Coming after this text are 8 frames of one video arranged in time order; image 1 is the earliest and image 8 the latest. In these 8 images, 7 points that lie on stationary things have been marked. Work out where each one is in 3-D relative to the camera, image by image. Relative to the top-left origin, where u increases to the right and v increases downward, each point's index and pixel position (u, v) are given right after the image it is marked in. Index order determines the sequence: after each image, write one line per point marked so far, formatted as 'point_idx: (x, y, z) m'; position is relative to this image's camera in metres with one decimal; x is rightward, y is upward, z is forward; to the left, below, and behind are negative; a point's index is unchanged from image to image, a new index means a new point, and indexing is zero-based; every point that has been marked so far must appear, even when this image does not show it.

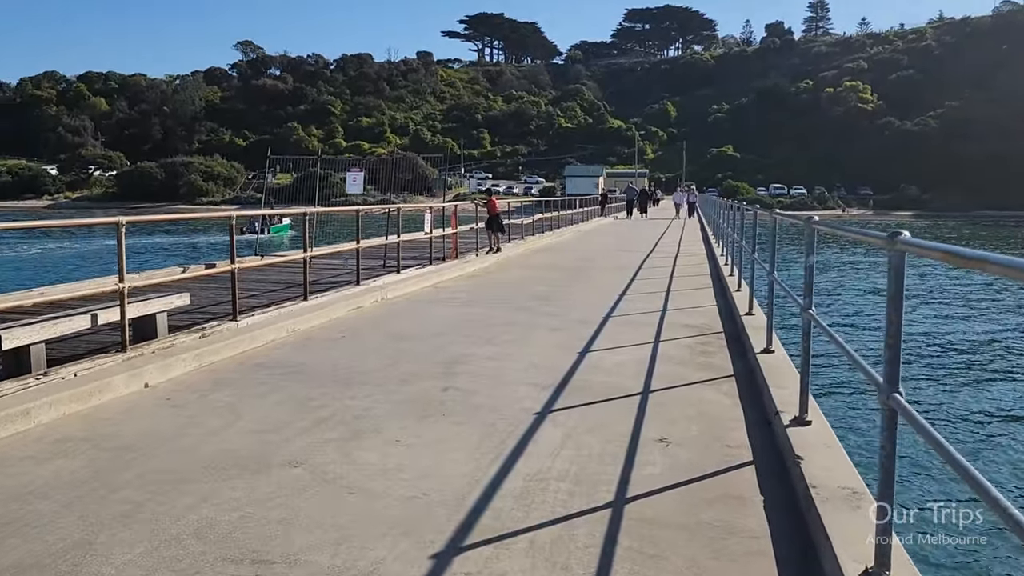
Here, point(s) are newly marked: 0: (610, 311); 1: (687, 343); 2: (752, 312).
0: (+1.2, -0.3, +10.0) m
1: (+1.7, -0.5, +8.0) m
2: (+2.6, -0.3, +9.0) m
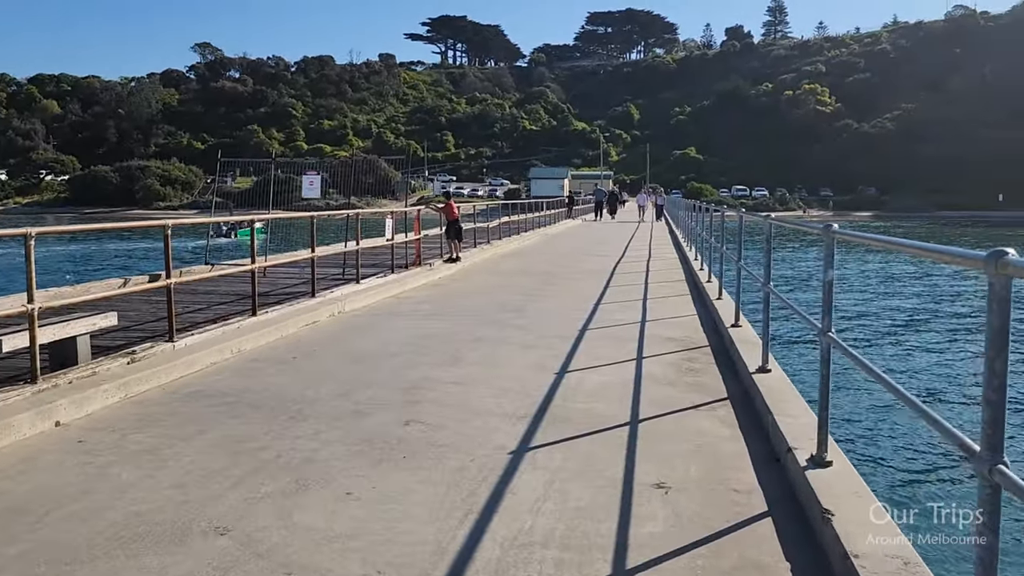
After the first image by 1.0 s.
0: (+0.8, -0.4, +9.3) m
1: (+1.4, -0.6, +7.3) m
2: (+2.3, -0.4, +8.3) m
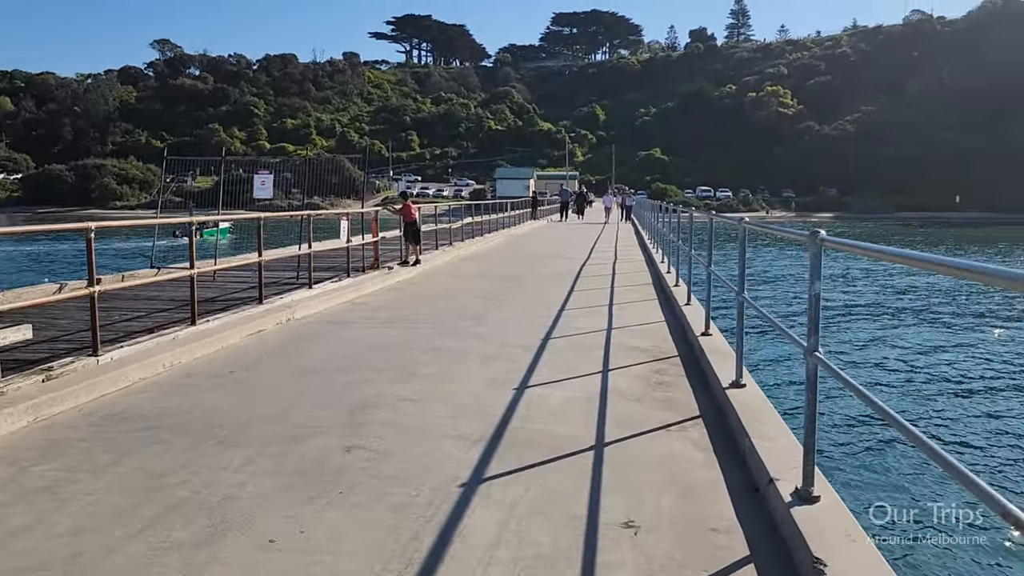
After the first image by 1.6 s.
0: (+0.4, -0.5, +8.8) m
1: (+1.0, -0.7, +6.9) m
2: (+1.9, -0.4, +7.9) m
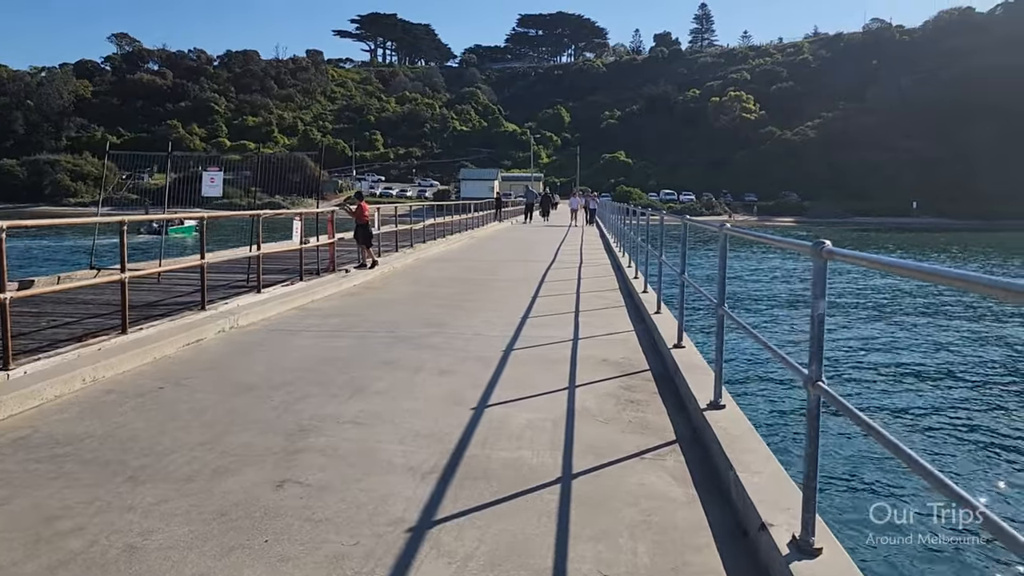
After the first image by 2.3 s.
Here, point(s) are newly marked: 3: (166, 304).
0: (0.0, -0.5, +8.3) m
1: (+0.7, -0.8, +6.3) m
2: (+1.5, -0.5, +7.4) m
3: (-4.5, -0.2, +10.7) m
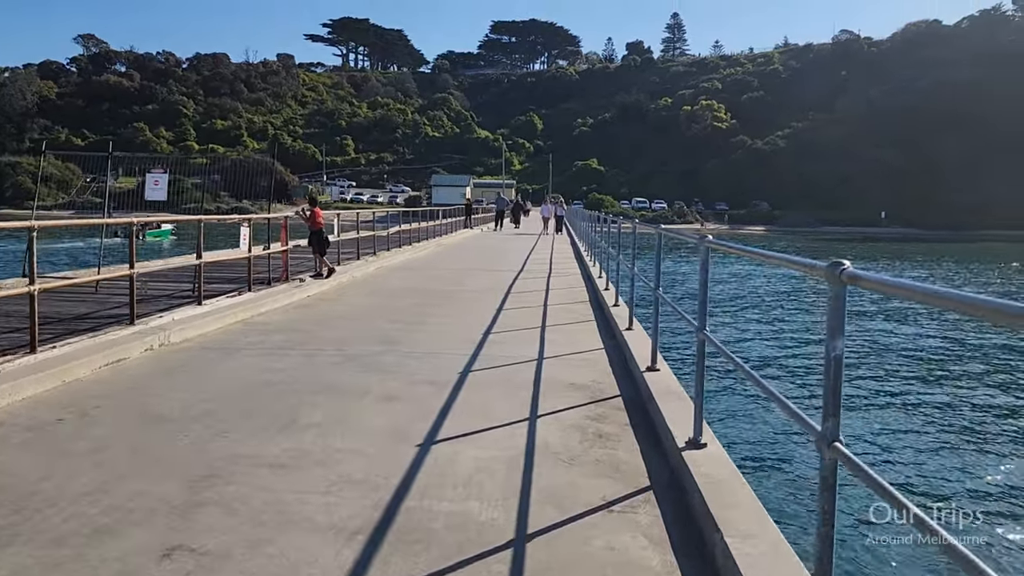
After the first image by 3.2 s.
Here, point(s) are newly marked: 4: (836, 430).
0: (-0.4, -0.7, +7.5) m
1: (+0.4, -0.9, +5.6) m
2: (+1.2, -0.6, +6.8) m
3: (-4.9, -0.3, +9.9) m
4: (+1.0, -0.4, +2.5) m
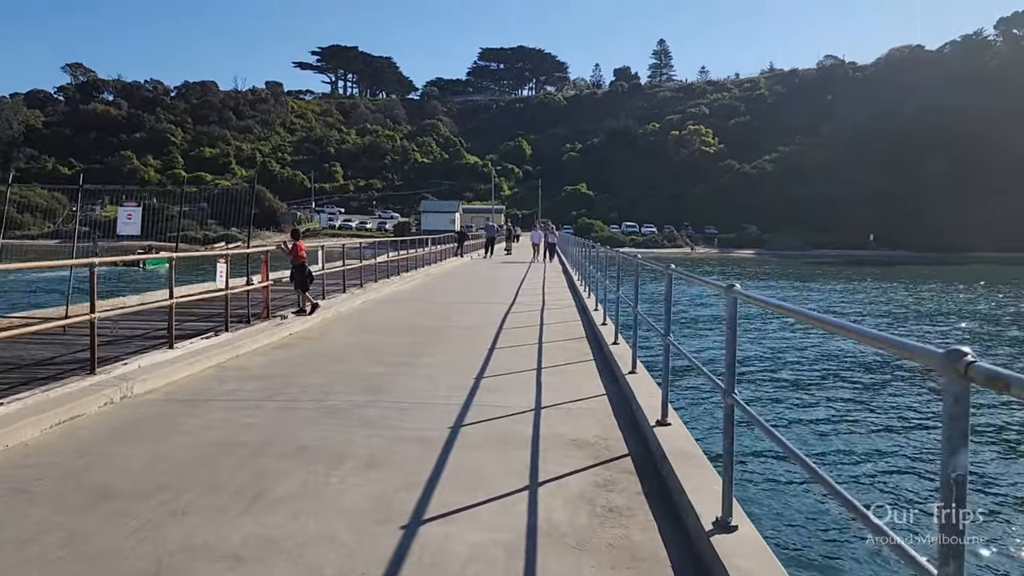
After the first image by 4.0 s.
0: (-0.4, -1.1, +6.9) m
1: (+0.4, -1.2, +5.0) m
2: (+1.1, -1.0, +6.1) m
3: (-5.0, -0.8, +9.2) m
4: (+1.0, -0.7, +1.9) m
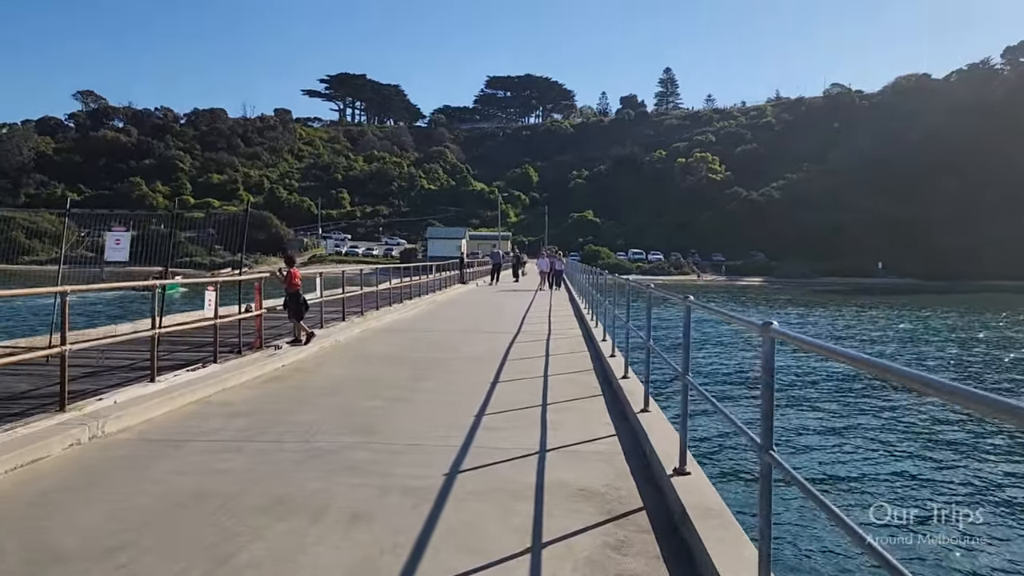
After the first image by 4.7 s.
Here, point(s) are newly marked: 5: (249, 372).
0: (-0.4, -1.3, +6.3) m
1: (+0.4, -1.4, +4.4) m
2: (+1.1, -1.2, +5.5) m
3: (-5.0, -1.1, +8.6) m
4: (+1.0, -0.7, +1.3) m
5: (-3.3, -1.0, +10.3) m
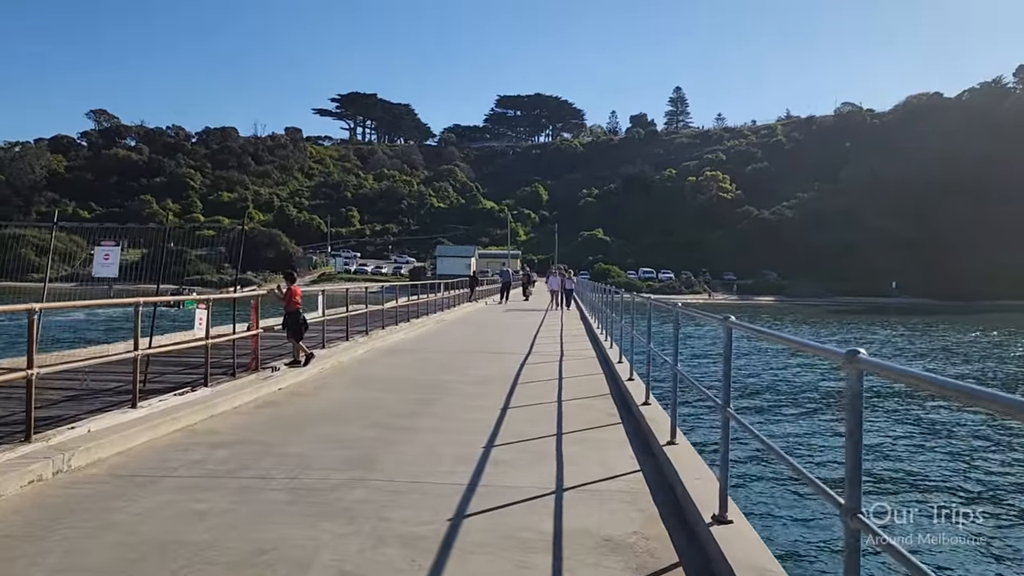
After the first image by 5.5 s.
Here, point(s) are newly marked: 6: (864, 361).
0: (-0.3, -1.4, +5.5) m
1: (+0.5, -1.5, +3.6) m
2: (+1.2, -1.3, +4.8) m
3: (-4.8, -1.3, +7.9) m
4: (+1.0, -0.8, +0.5) m
5: (-3.2, -1.3, +9.6) m
6: (+1.3, -0.2, +3.3) m
